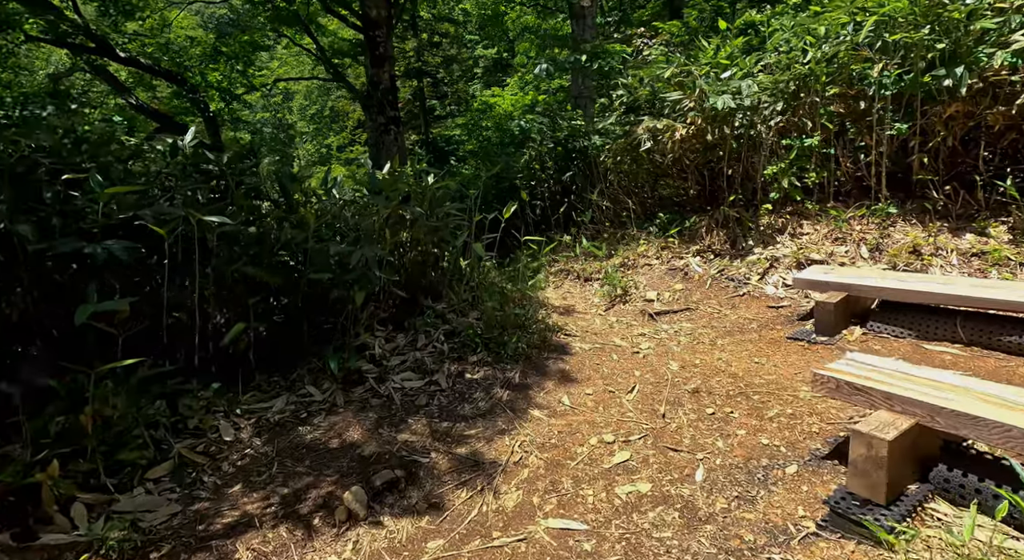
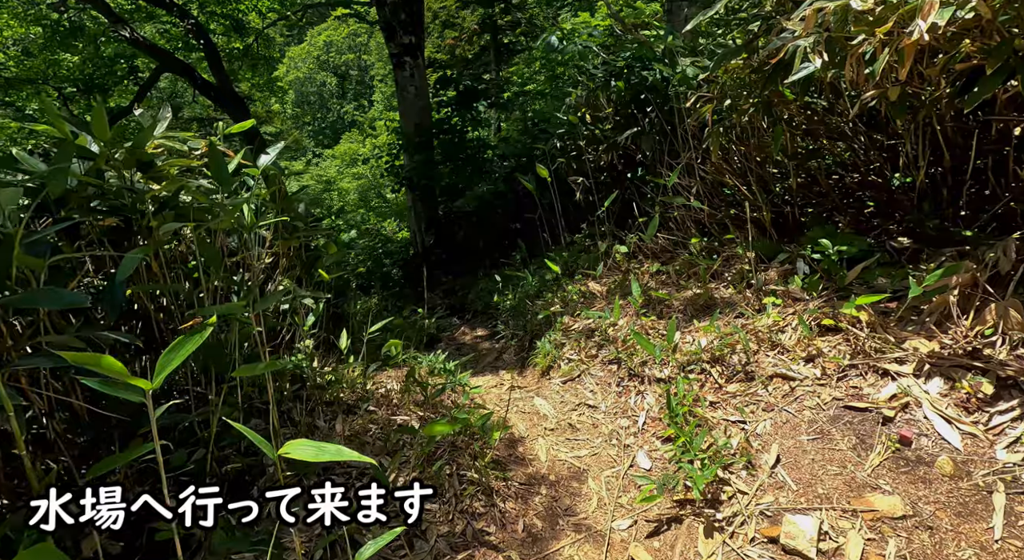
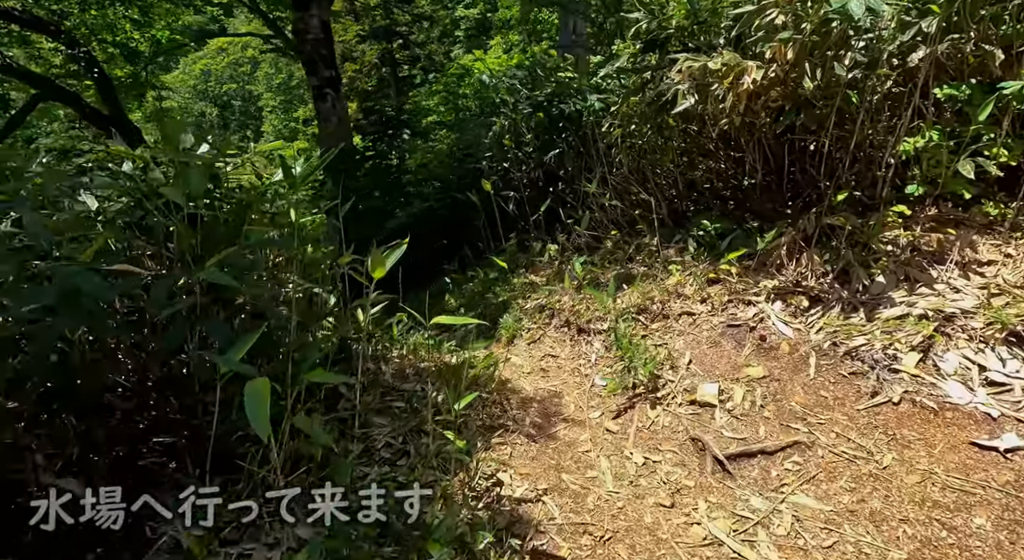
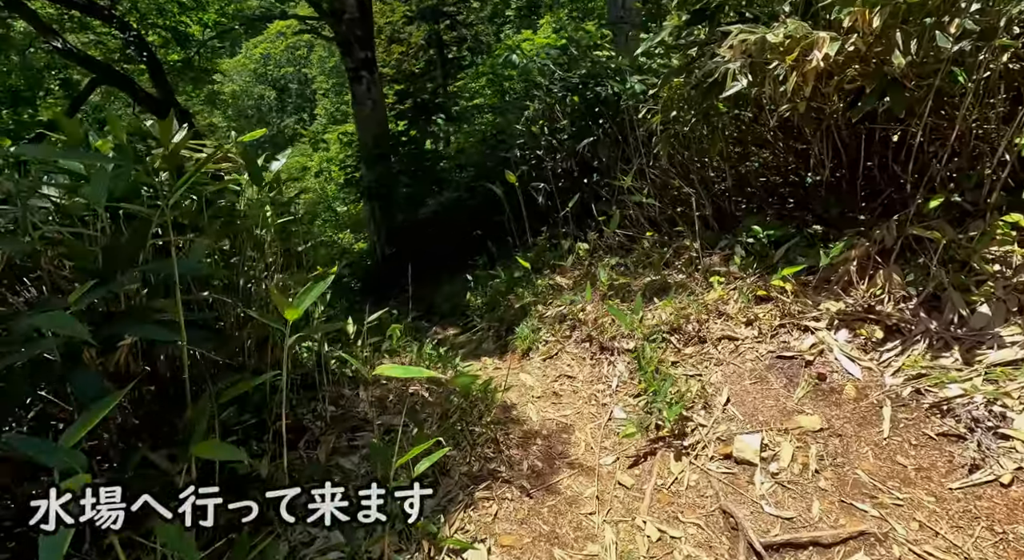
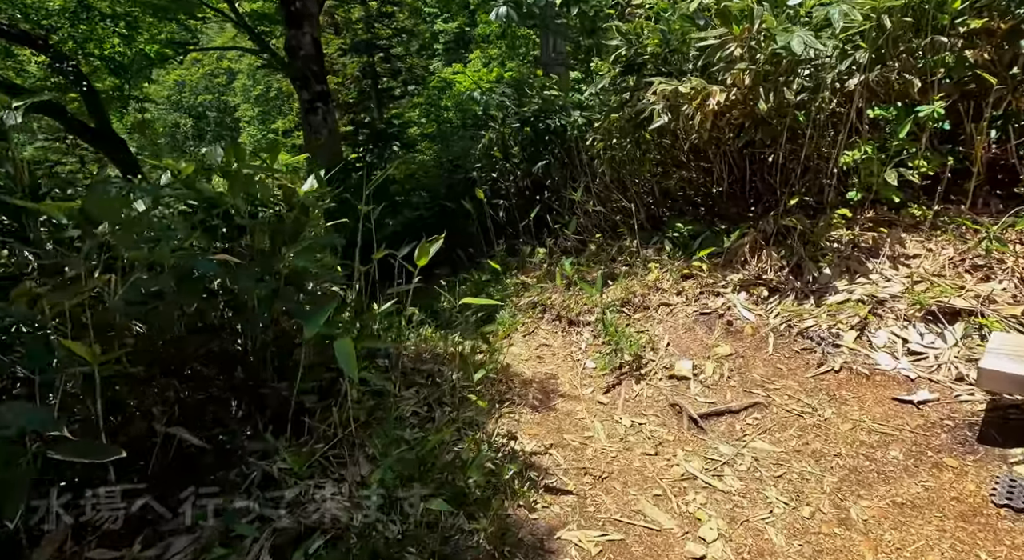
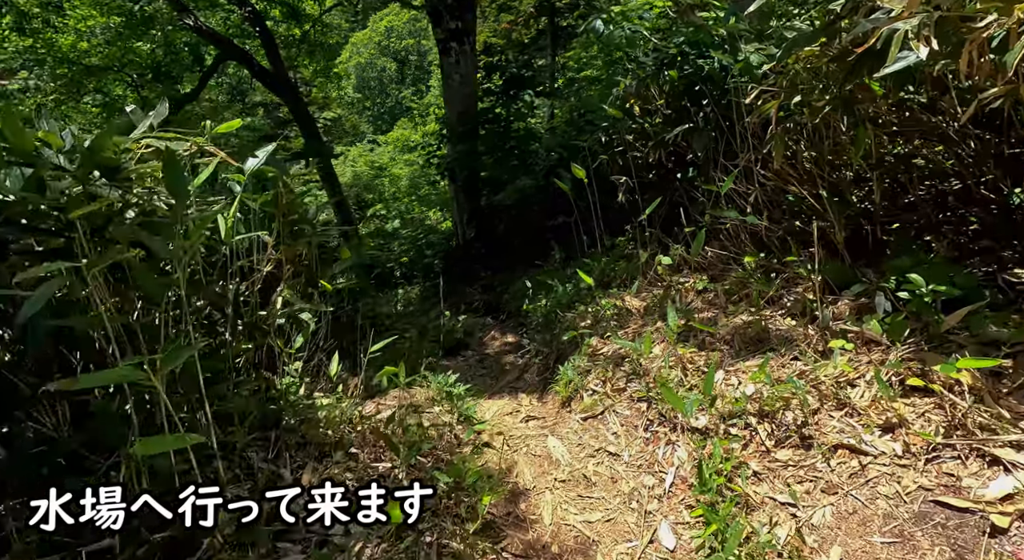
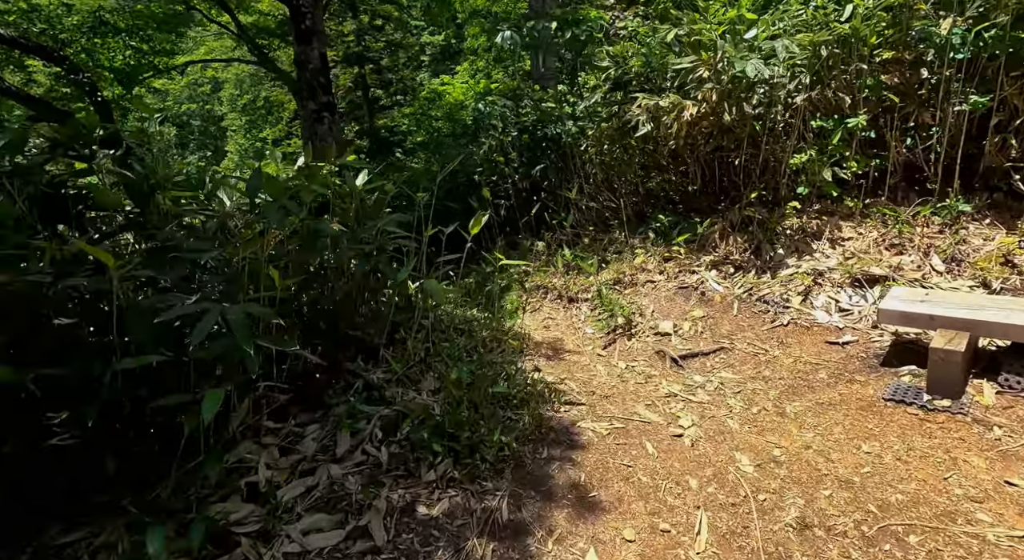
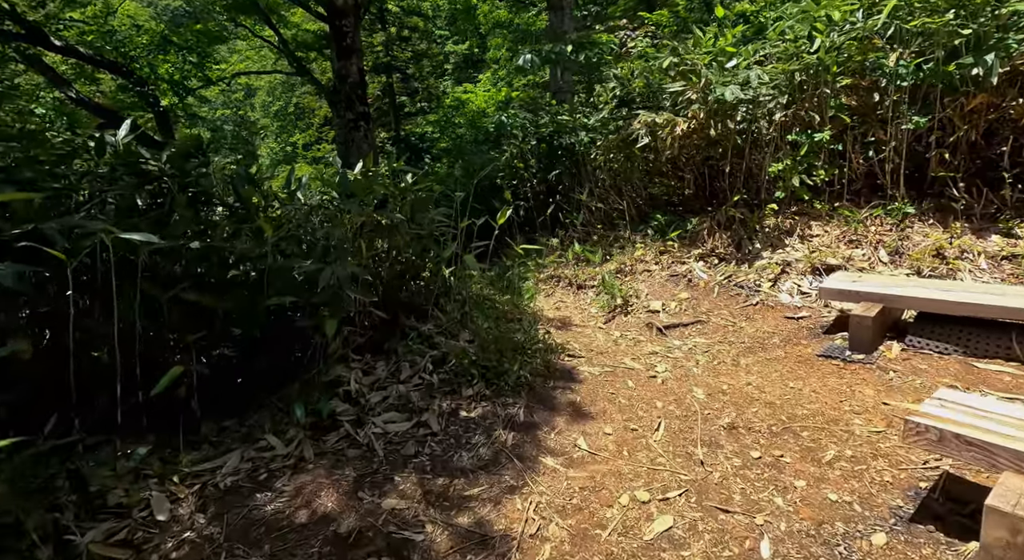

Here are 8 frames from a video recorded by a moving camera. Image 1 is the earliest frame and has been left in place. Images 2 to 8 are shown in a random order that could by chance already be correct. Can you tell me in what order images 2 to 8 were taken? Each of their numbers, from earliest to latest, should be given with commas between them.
8, 7, 5, 3, 4, 2, 6
